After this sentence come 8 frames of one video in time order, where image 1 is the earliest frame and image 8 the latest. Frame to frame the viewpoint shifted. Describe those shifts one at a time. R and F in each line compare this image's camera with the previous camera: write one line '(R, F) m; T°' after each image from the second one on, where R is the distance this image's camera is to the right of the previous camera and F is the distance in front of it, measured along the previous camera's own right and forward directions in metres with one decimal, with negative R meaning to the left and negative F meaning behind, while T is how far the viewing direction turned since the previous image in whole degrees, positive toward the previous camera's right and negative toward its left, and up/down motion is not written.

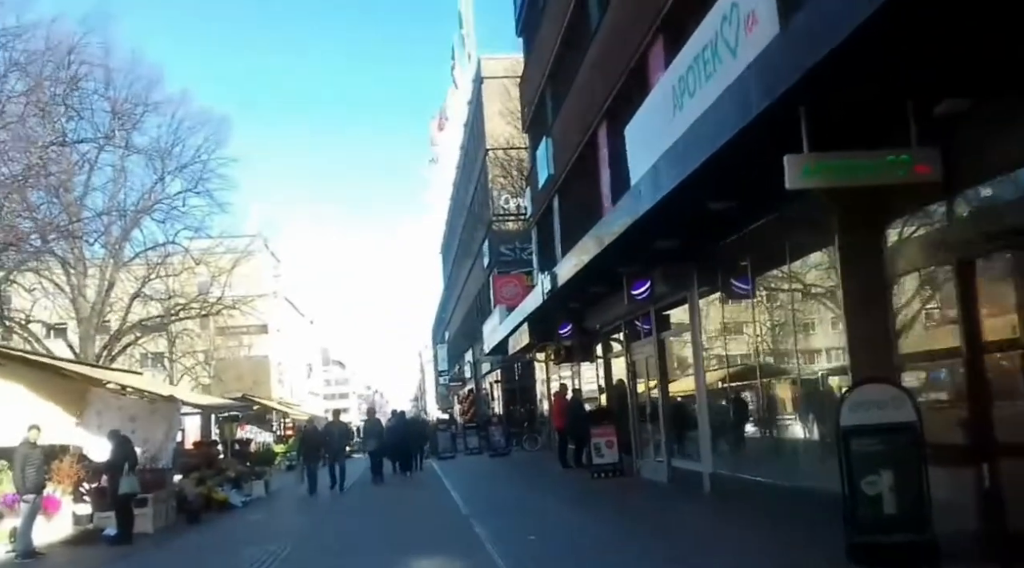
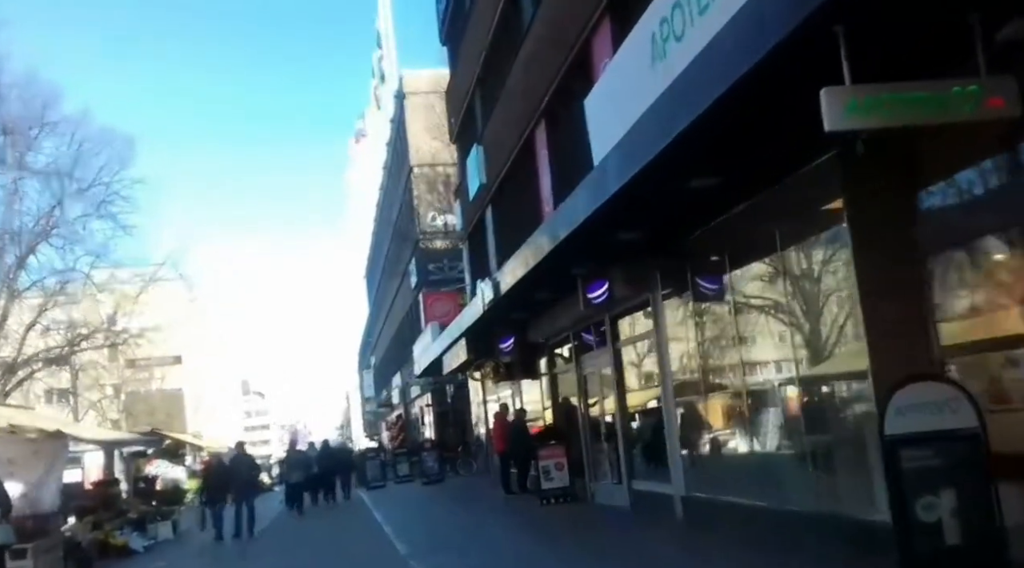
(-0.2, +1.8) m; +4°
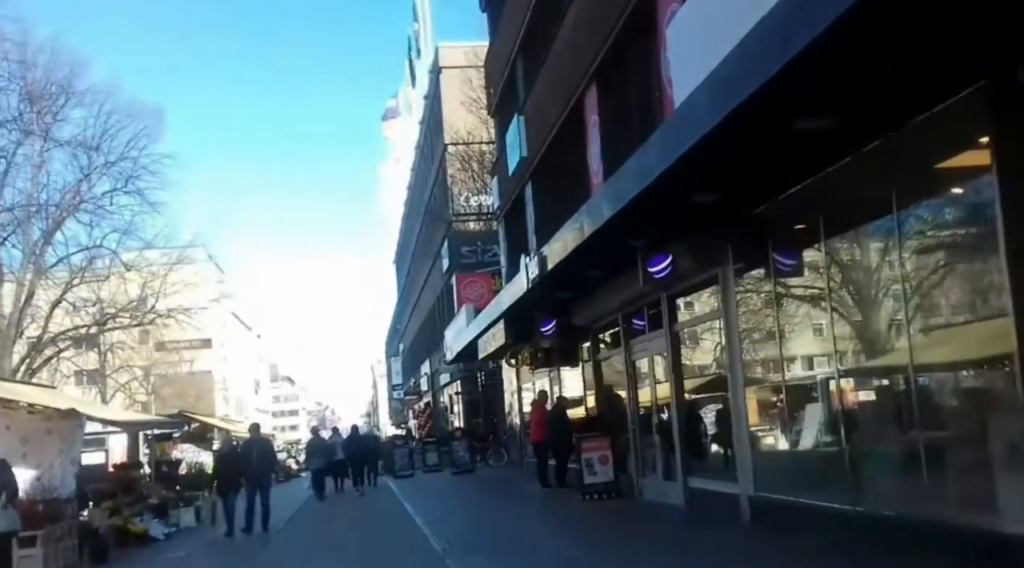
(-0.3, +1.2) m; -2°
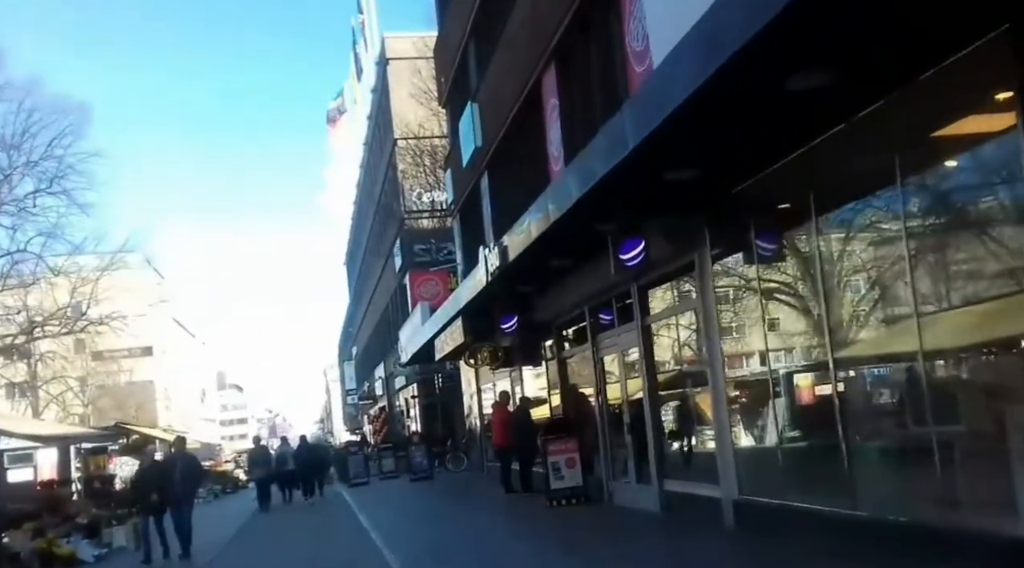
(-0.1, +1.1) m; +3°
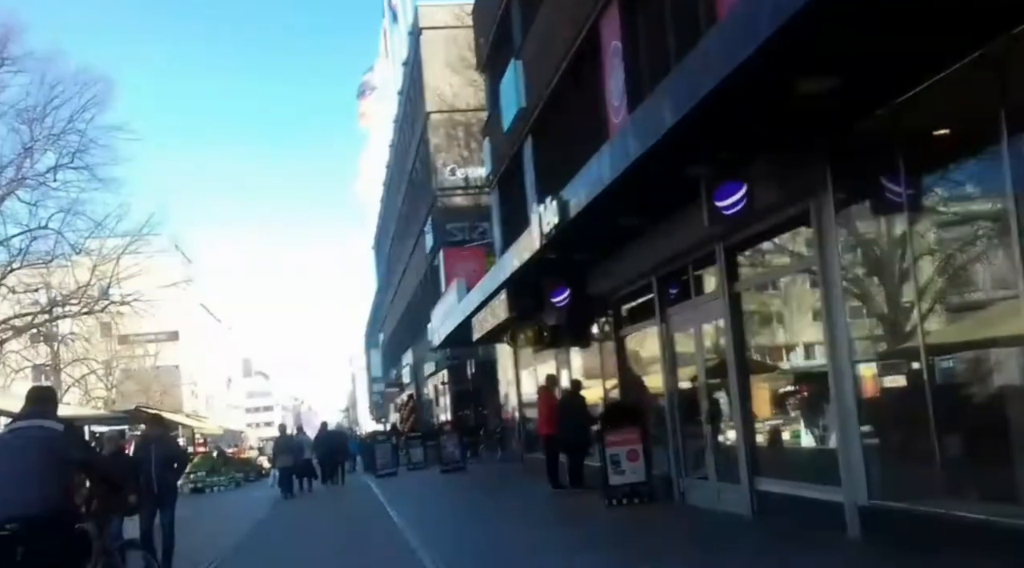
(-0.4, +1.9) m; -1°
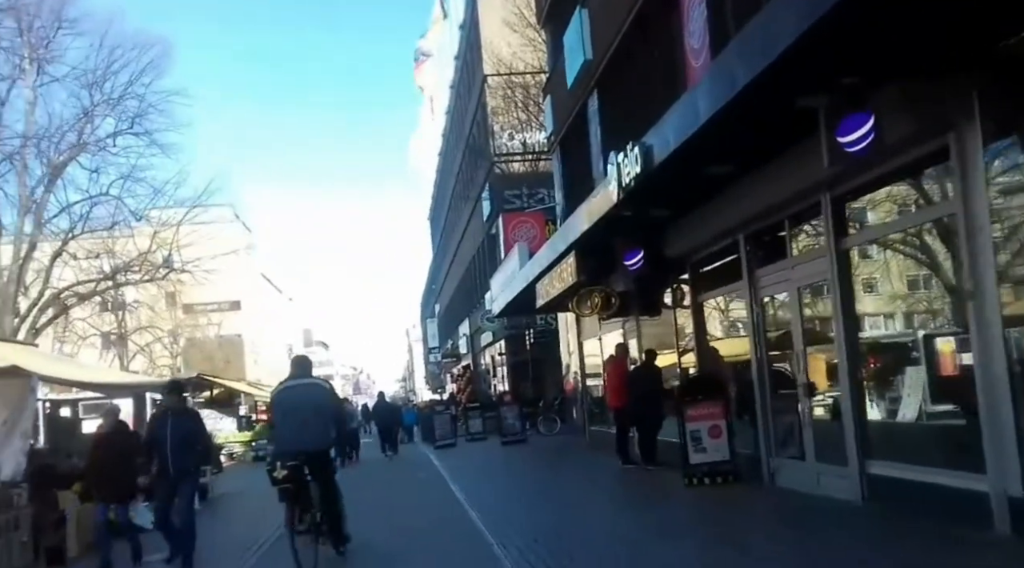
(-0.2, +1.2) m; -3°
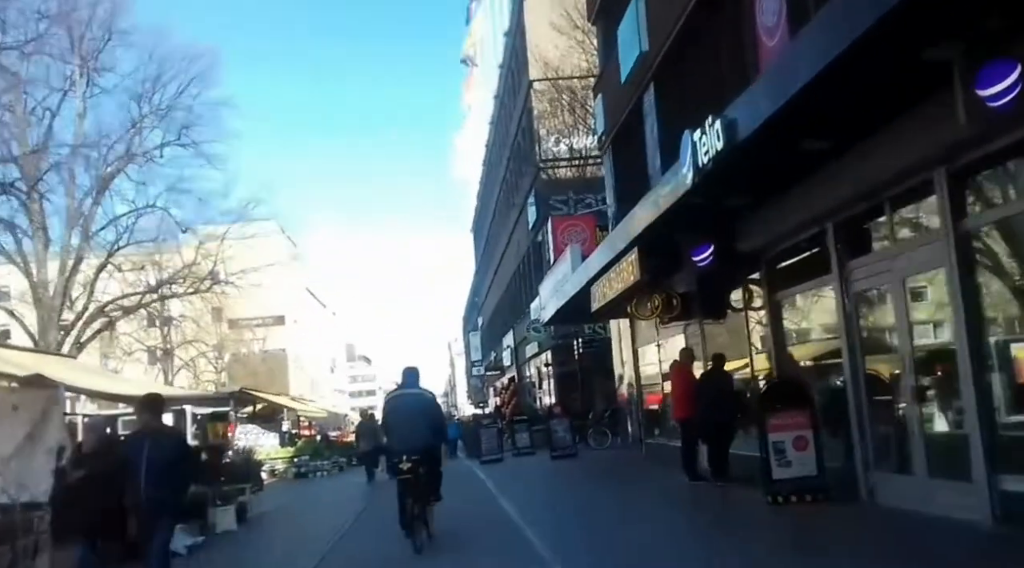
(-0.2, +1.1) m; -2°
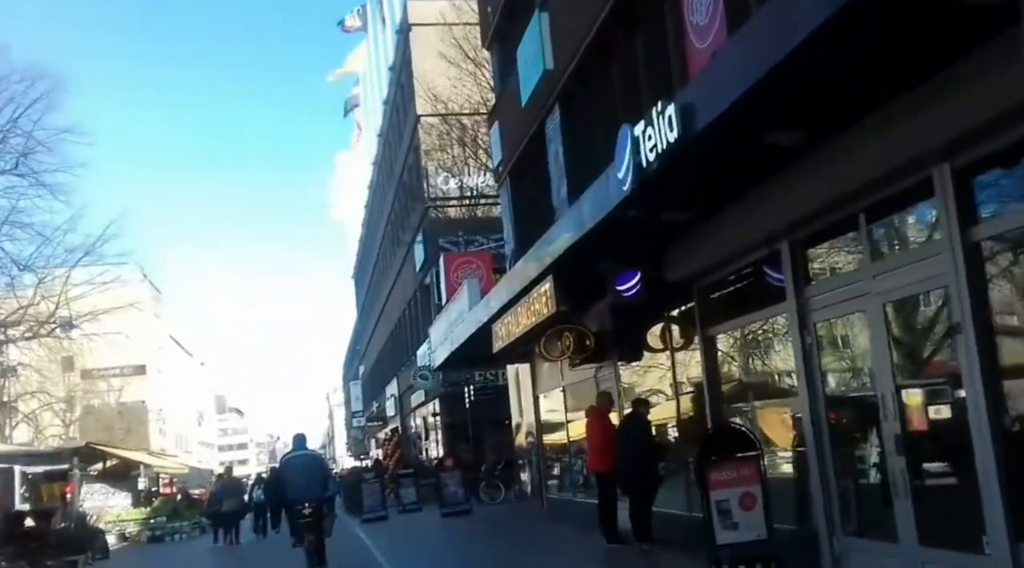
(-0.2, +1.8) m; +6°
